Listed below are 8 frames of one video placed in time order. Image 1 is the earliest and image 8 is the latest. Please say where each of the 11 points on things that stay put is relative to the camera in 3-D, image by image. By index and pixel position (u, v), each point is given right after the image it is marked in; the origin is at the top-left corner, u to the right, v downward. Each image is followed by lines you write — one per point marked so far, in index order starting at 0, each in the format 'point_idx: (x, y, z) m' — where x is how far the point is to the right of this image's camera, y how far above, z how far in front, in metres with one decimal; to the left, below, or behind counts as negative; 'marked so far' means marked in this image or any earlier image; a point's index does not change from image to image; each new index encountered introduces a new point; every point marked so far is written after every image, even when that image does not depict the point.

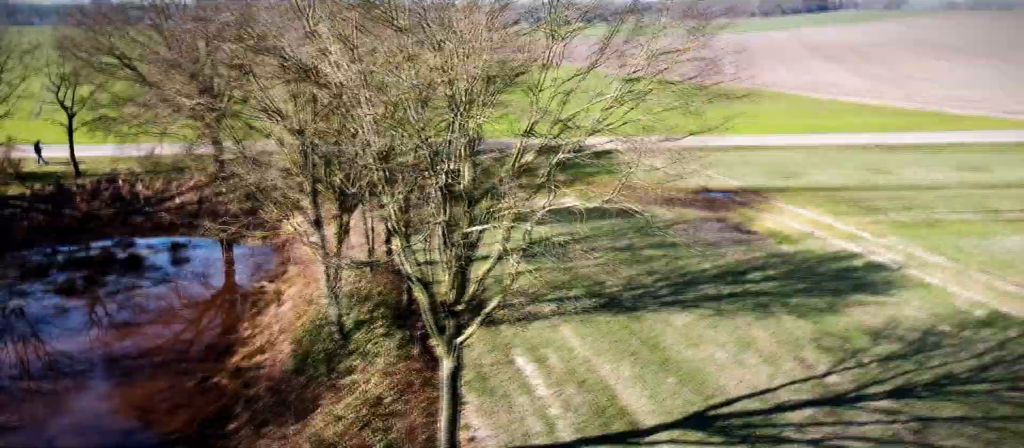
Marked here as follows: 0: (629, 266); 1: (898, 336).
0: (+2.8, -1.0, +19.7) m
1: (+7.0, -2.0, +15.1) m
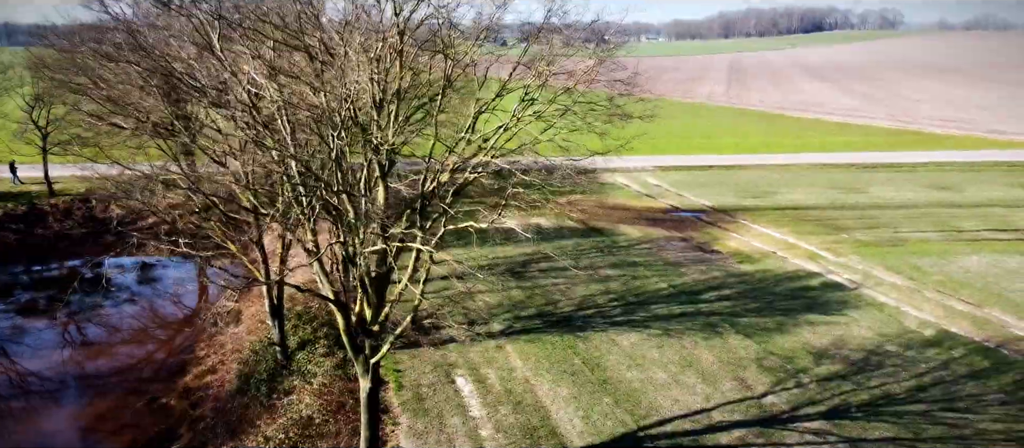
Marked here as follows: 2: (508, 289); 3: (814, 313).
0: (+1.7, -1.5, +19.6) m
1: (+6.0, -2.4, +15.0) m
2: (-0.1, -1.5, +19.4) m
3: (+6.4, -1.9, +17.5) m
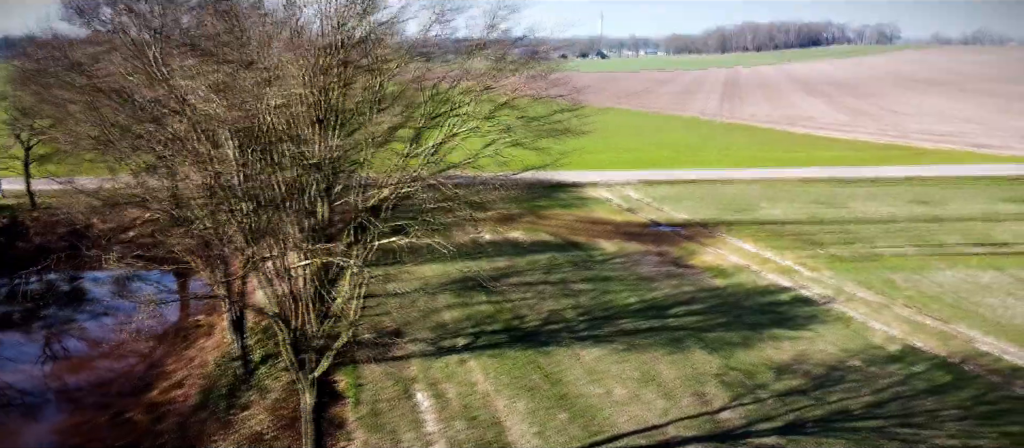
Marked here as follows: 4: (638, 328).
0: (+1.0, -1.8, +19.6) m
1: (+5.2, -2.7, +15.0) m
2: (-0.8, -1.9, +19.3) m
3: (+5.7, -2.2, +17.5) m
4: (+2.7, -2.2, +17.6) m
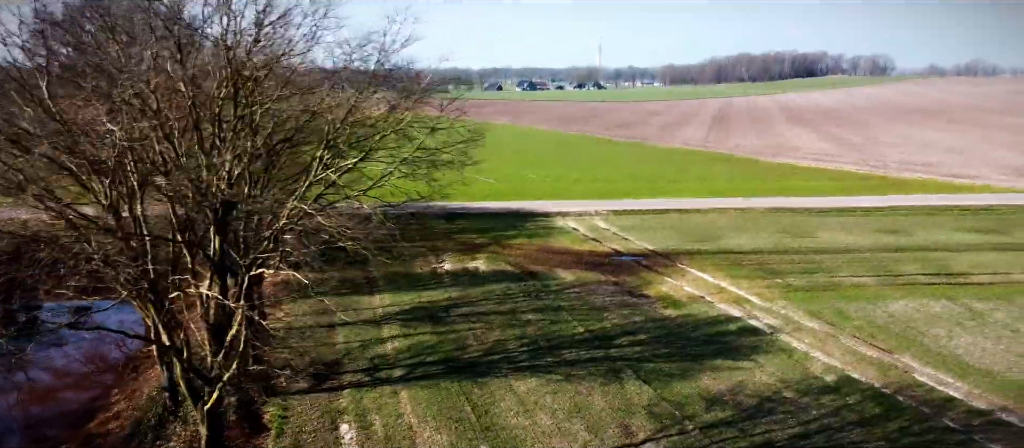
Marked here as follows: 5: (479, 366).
0: (-0.2, -2.5, +19.5) m
1: (+4.0, -3.2, +14.9) m
2: (-2.1, -2.6, +19.2) m
3: (+4.4, -2.8, +17.4) m
4: (+1.4, -2.8, +17.5) m
5: (-0.7, -2.9, +17.1) m
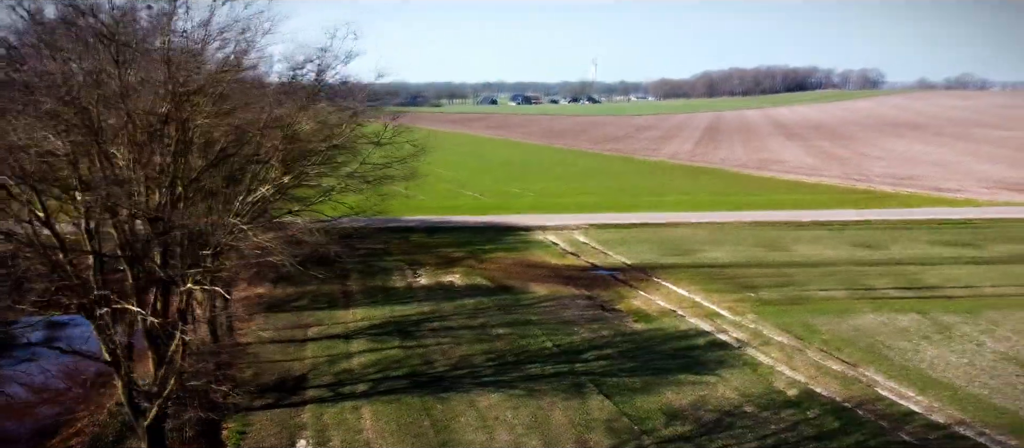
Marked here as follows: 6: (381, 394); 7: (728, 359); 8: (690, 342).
0: (-1.0, -2.8, +19.5) m
1: (+3.3, -3.5, +14.9) m
2: (-2.8, -2.9, +19.2) m
3: (+3.7, -3.1, +17.4) m
4: (+0.7, -3.1, +17.5) m
5: (-1.4, -3.2, +17.1) m
6: (-2.6, -3.3, +16.3) m
7: (+4.7, -3.0, +18.2) m
8: (+4.2, -2.8, +19.6) m
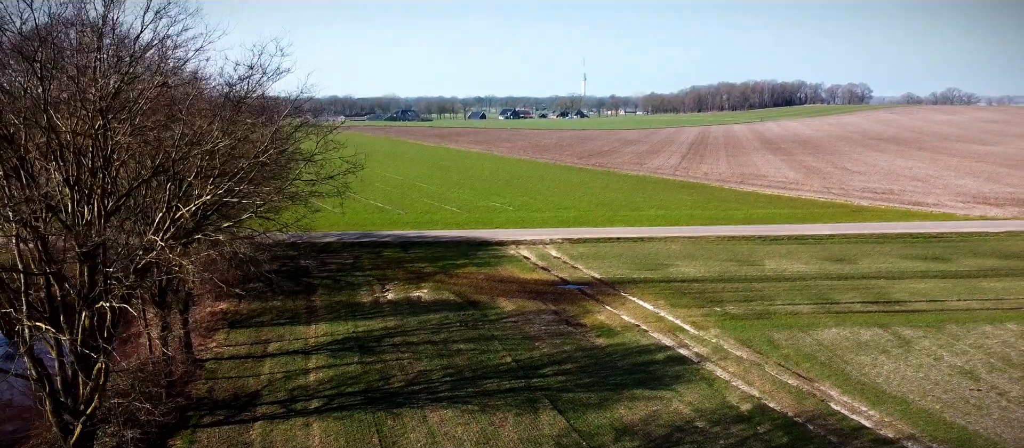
0: (-1.9, -3.2, +19.4) m
1: (+2.4, -3.7, +14.9) m
2: (-3.7, -3.2, +19.1) m
3: (+2.7, -3.4, +17.3) m
4: (-0.3, -3.4, +17.4) m
5: (-2.3, -3.5, +17.0) m
6: (-3.5, -3.6, +16.2) m
7: (+3.8, -3.3, +18.2) m
8: (+3.3, -3.1, +19.6) m
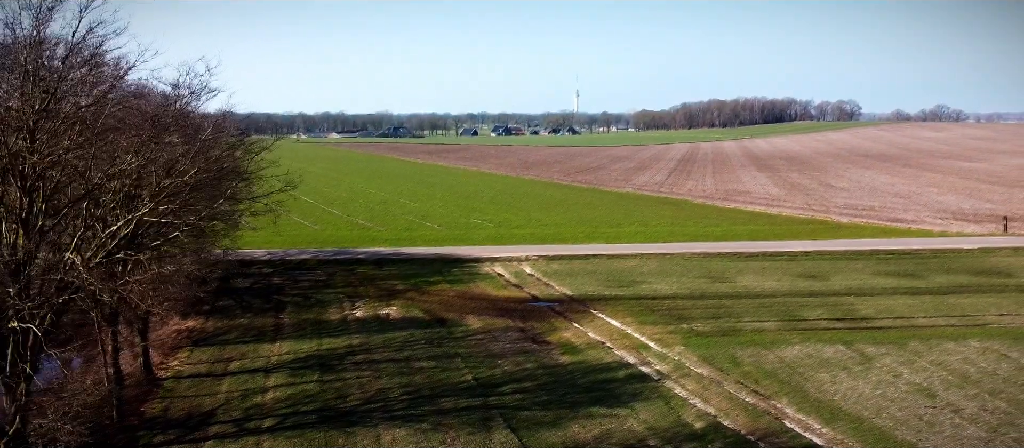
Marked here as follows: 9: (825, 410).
0: (-2.8, -3.6, +19.4) m
1: (+1.5, -4.0, +14.8) m
2: (-4.7, -3.6, +19.0) m
3: (+1.8, -3.8, +17.3) m
4: (-1.2, -3.8, +17.3) m
5: (-3.2, -3.9, +16.9) m
6: (-4.4, -4.0, +16.1) m
7: (+2.9, -3.7, +18.2) m
8: (+2.3, -3.5, +19.6) m
9: (+6.4, -3.8, +16.9) m
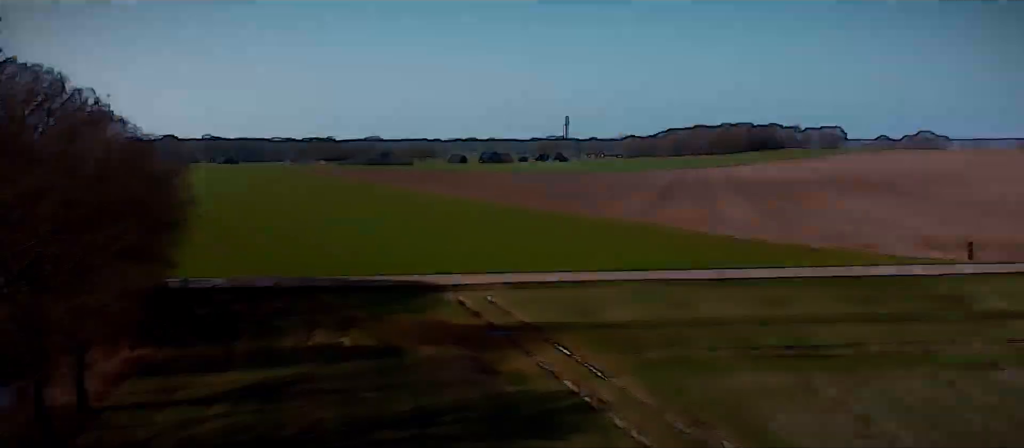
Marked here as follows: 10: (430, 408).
0: (-4.2, -4.3, +19.2) m
1: (+0.2, -4.6, +14.7) m
2: (-6.0, -4.3, +18.8) m
3: (+0.5, -4.4, +17.2) m
4: (-2.5, -4.4, +17.2) m
5: (-4.5, -4.5, +16.7) m
6: (-5.7, -4.5, +15.9) m
7: (+1.6, -4.3, +18.0) m
8: (+1.0, -4.2, +19.4) m
9: (+5.1, -4.4, +16.8) m
10: (-1.9, -4.2, +19.1) m
